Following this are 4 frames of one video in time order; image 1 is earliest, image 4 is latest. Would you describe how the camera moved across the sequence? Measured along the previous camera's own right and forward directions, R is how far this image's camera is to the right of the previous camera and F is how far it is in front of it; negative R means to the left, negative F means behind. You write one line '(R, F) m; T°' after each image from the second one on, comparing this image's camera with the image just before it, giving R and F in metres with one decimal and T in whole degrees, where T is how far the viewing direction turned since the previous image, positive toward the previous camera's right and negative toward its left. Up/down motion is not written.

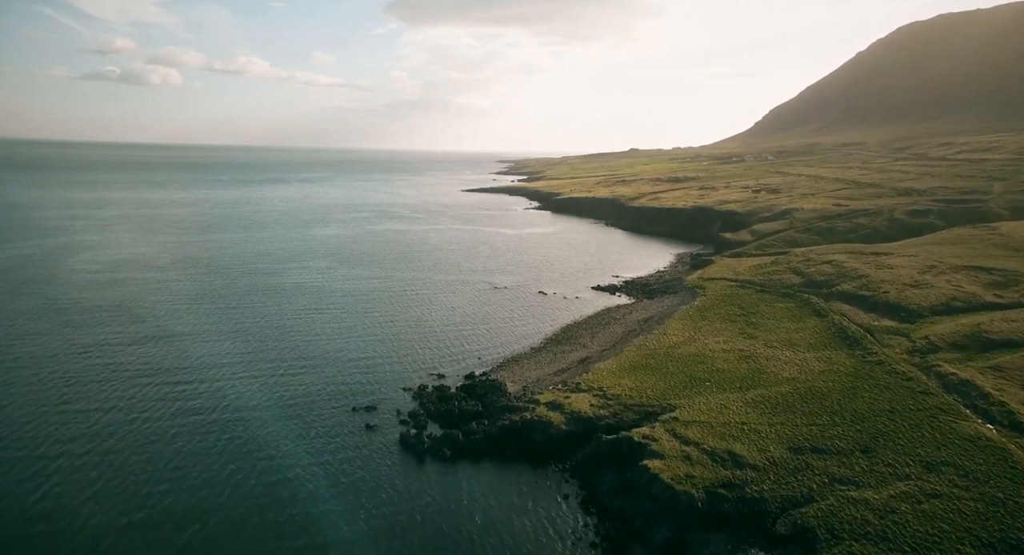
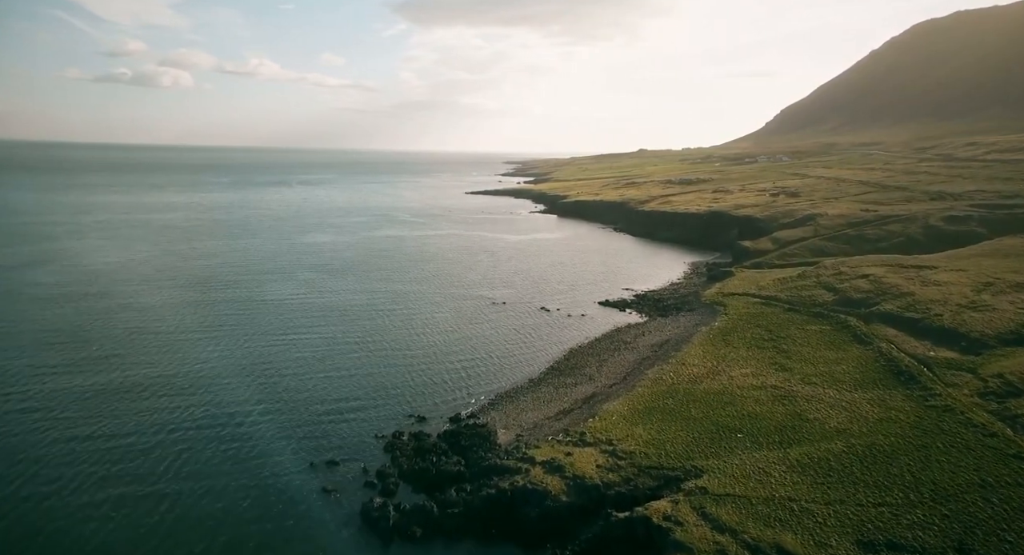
(+0.9, +6.7) m; -1°
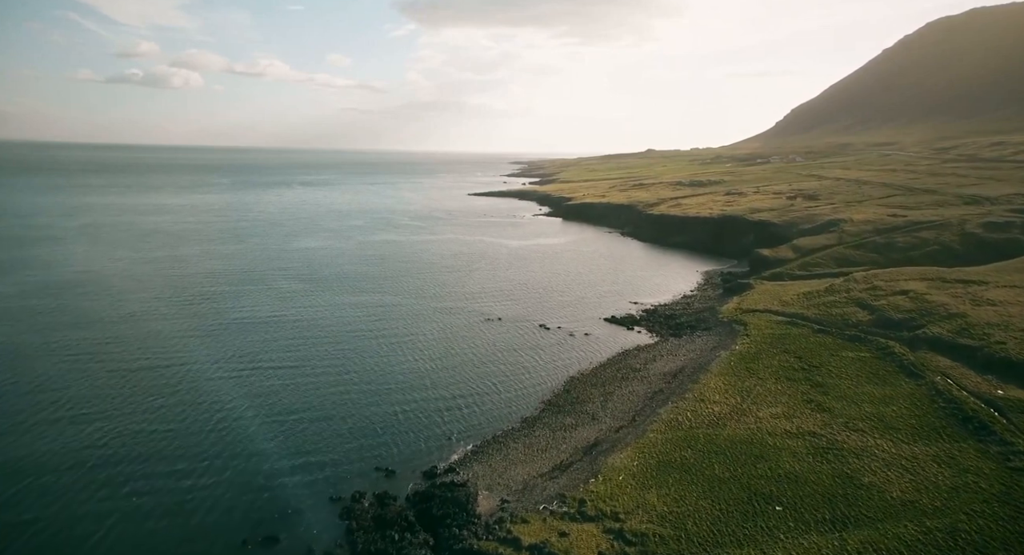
(+1.1, +6.4) m; -1°
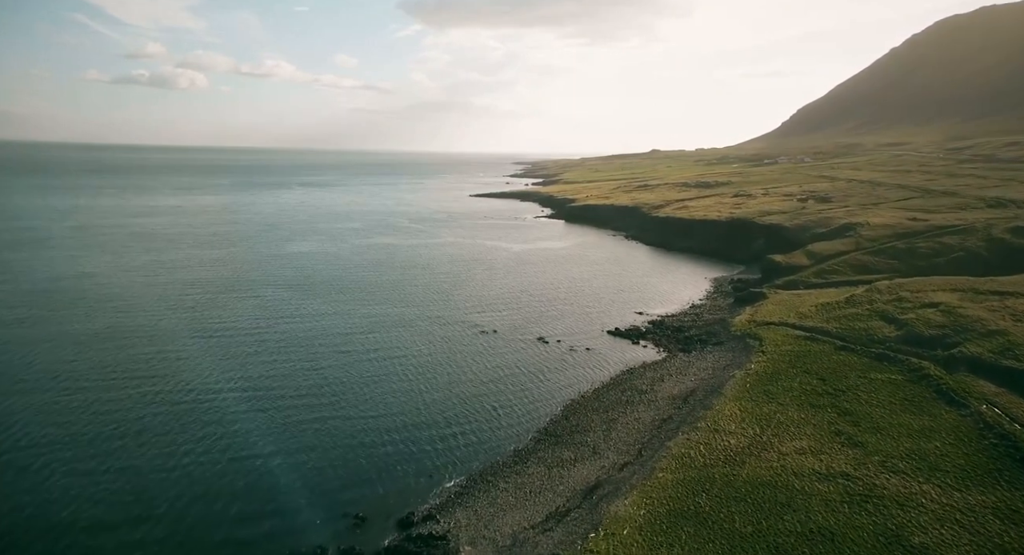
(+0.7, +4.2) m; 0°
